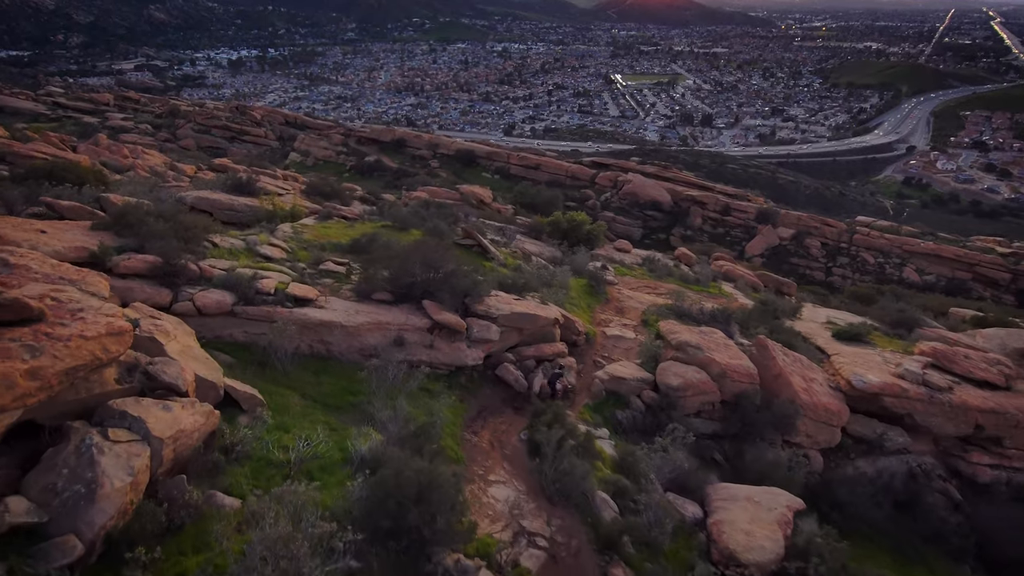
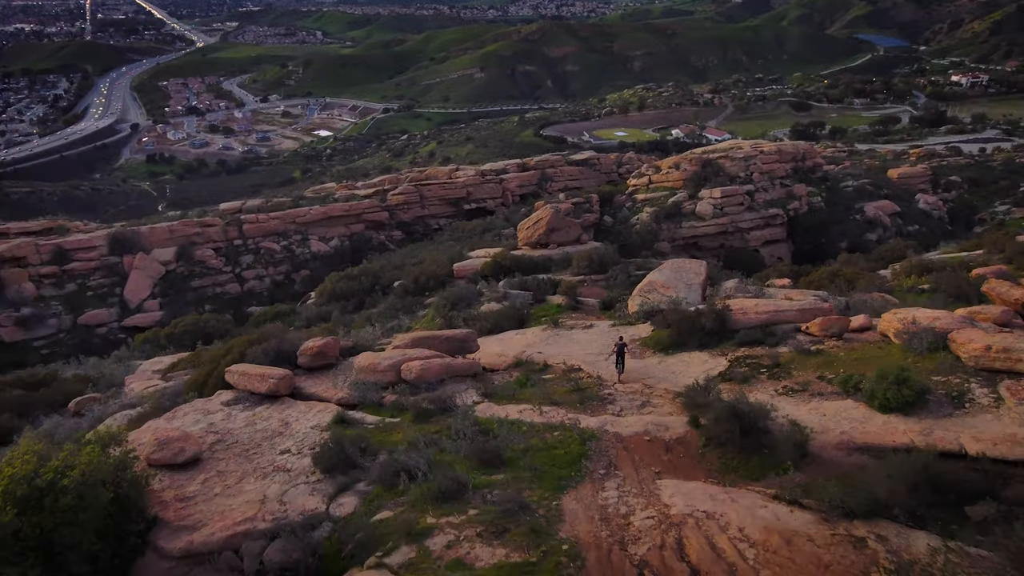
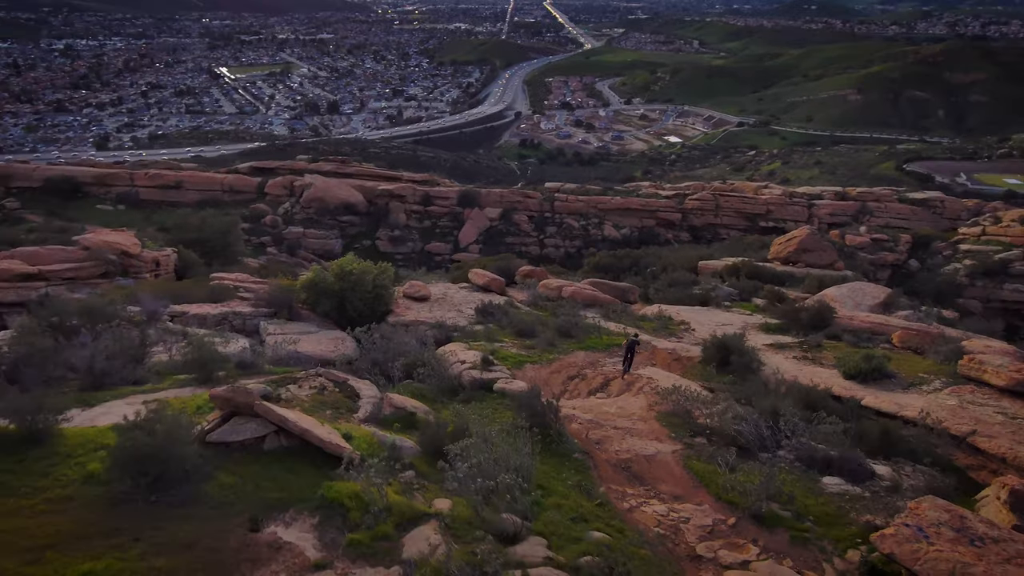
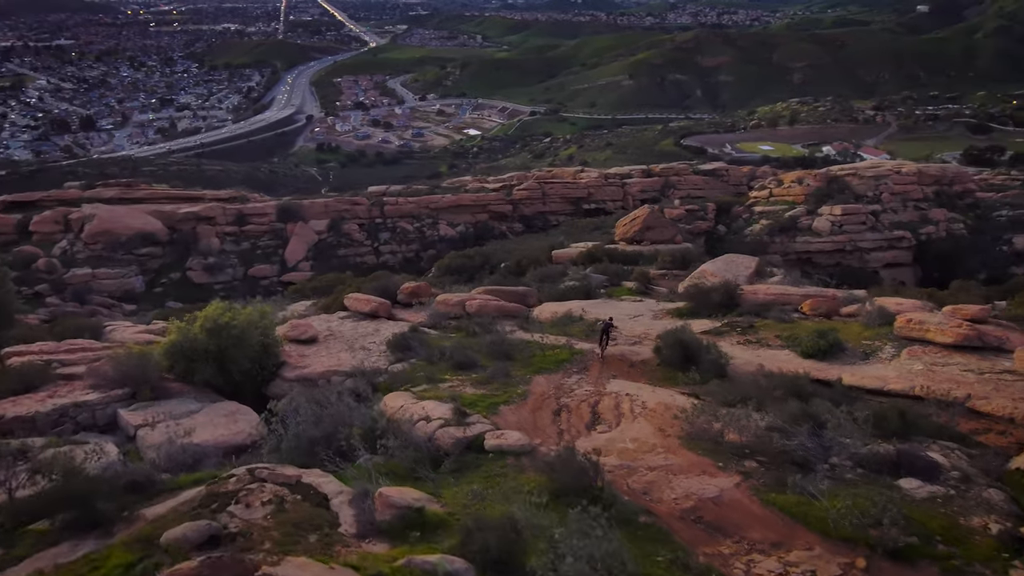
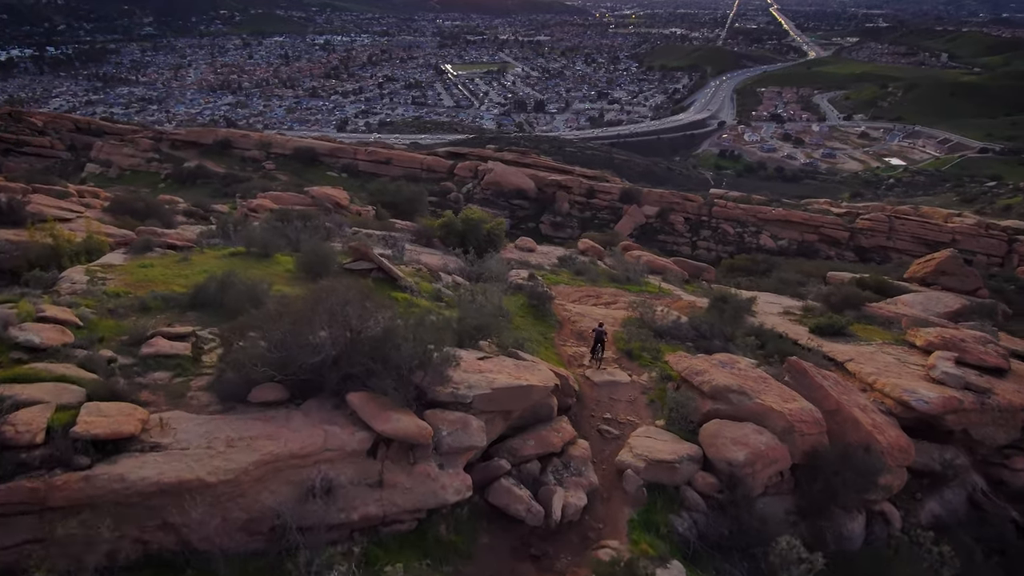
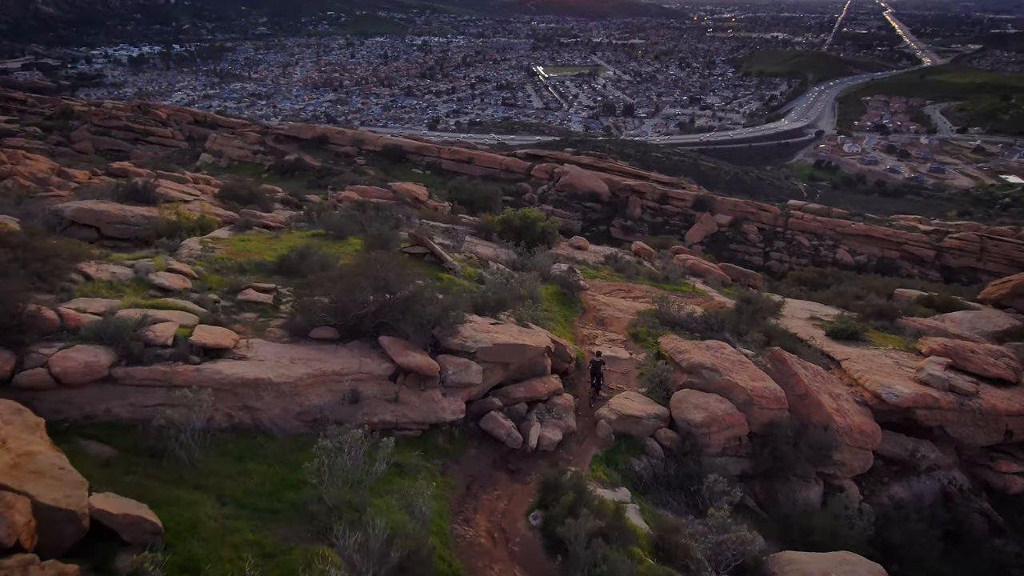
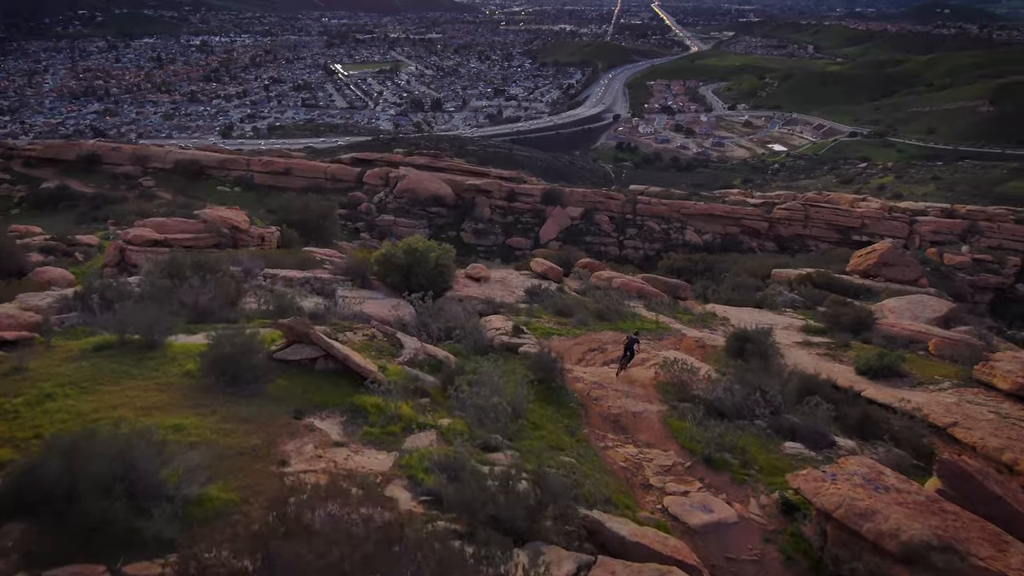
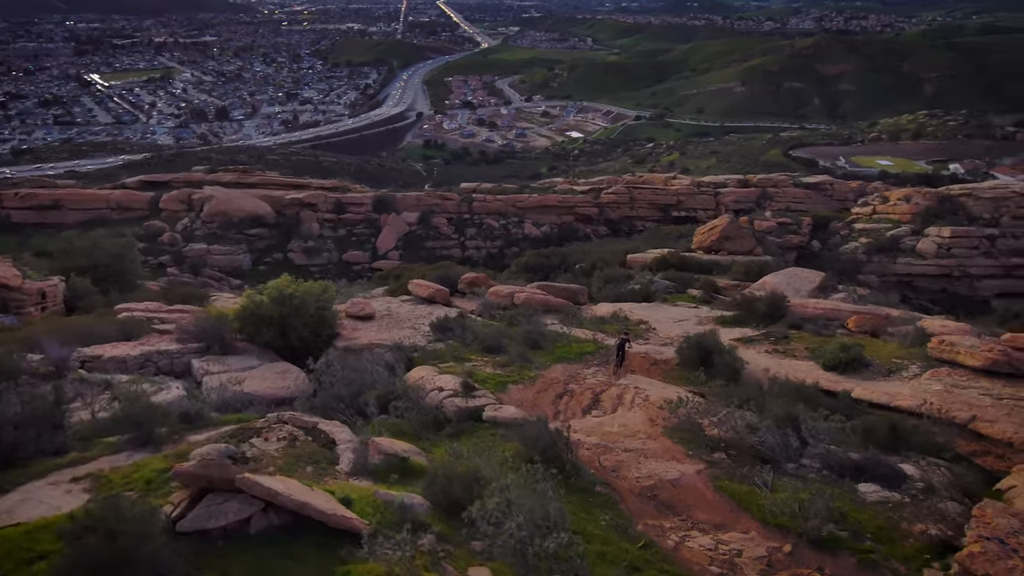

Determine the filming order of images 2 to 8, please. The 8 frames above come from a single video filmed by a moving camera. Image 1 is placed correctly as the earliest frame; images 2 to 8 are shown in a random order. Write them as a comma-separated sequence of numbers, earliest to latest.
6, 5, 7, 3, 8, 4, 2
